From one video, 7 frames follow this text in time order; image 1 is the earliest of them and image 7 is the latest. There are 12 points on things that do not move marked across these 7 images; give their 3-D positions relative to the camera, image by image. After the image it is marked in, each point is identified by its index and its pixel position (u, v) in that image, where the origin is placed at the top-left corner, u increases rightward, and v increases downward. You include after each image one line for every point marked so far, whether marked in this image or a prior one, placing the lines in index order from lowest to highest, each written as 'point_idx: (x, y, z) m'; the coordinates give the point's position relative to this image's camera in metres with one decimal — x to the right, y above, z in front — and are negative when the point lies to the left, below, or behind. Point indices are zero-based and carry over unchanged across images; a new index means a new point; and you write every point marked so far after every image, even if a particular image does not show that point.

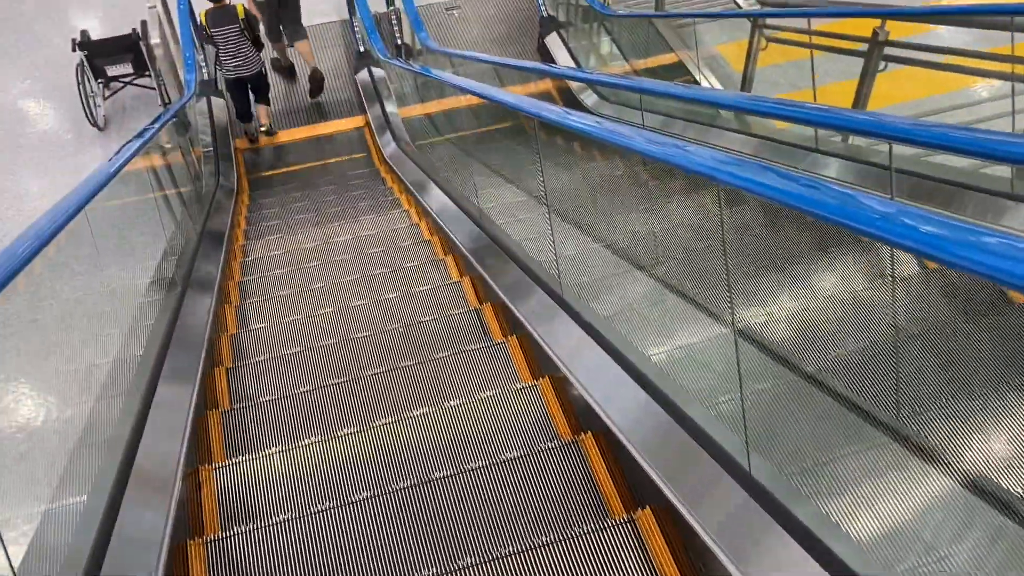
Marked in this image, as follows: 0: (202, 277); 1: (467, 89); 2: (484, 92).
0: (-1.5, +0.3, +4.8) m
1: (-0.3, +1.0, +4.7) m
2: (-0.2, +0.9, +4.4) m
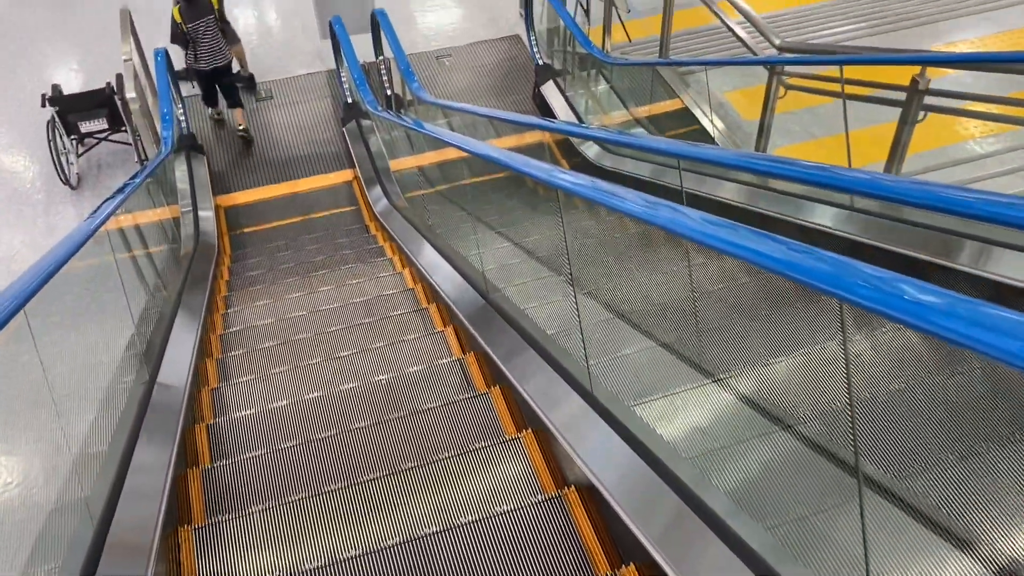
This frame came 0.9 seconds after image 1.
0: (-1.5, -0.1, +4.5) m
1: (-0.3, +0.7, +4.5) m
2: (-0.2, +0.6, +4.1) m
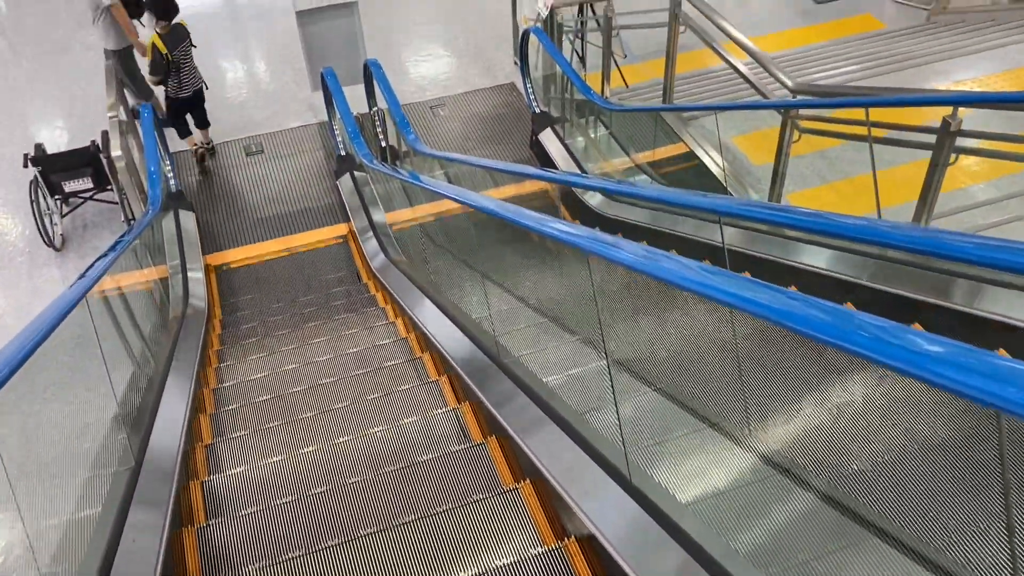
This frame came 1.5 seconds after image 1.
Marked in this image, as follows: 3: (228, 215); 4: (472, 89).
0: (-1.5, -0.4, +4.3) m
1: (-0.3, +0.4, +4.3) m
2: (-0.2, +0.4, +4.0) m
3: (-1.9, +0.5, +6.2) m
4: (-0.3, +1.4, +6.7) m
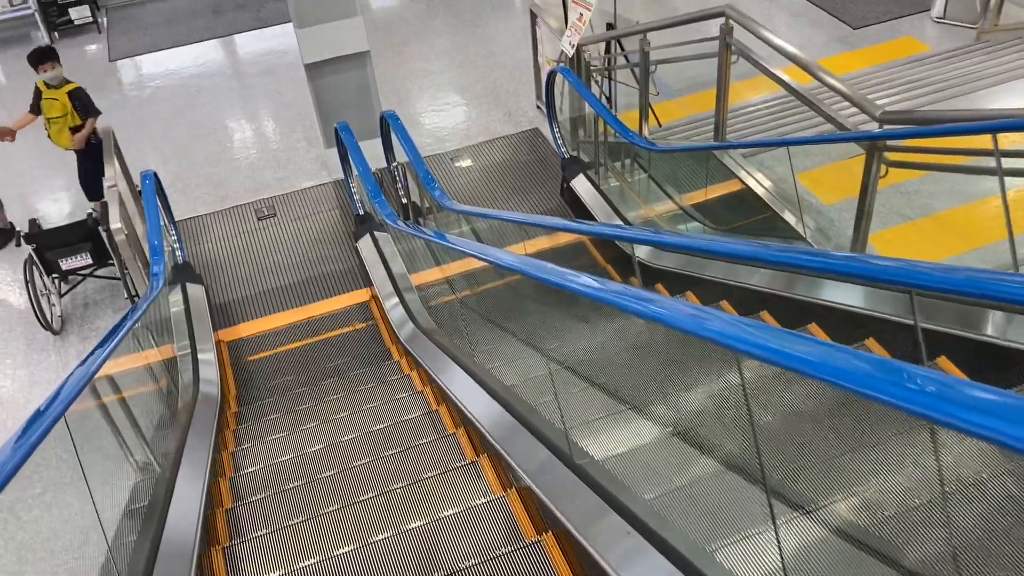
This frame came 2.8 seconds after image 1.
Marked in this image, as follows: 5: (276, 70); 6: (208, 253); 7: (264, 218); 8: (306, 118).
0: (-1.3, -0.7, +3.9) m
1: (-0.1, +0.1, +3.9) m
2: (0.0, +0.1, +3.6) m
3: (-1.7, 0.0, +5.8) m
4: (-0.1, +1.0, +6.3) m
5: (-2.1, +2.0, +8.5) m
6: (-2.0, +0.2, +6.0) m
7: (-1.7, +0.5, +6.3) m
8: (-1.7, +1.4, +7.7) m
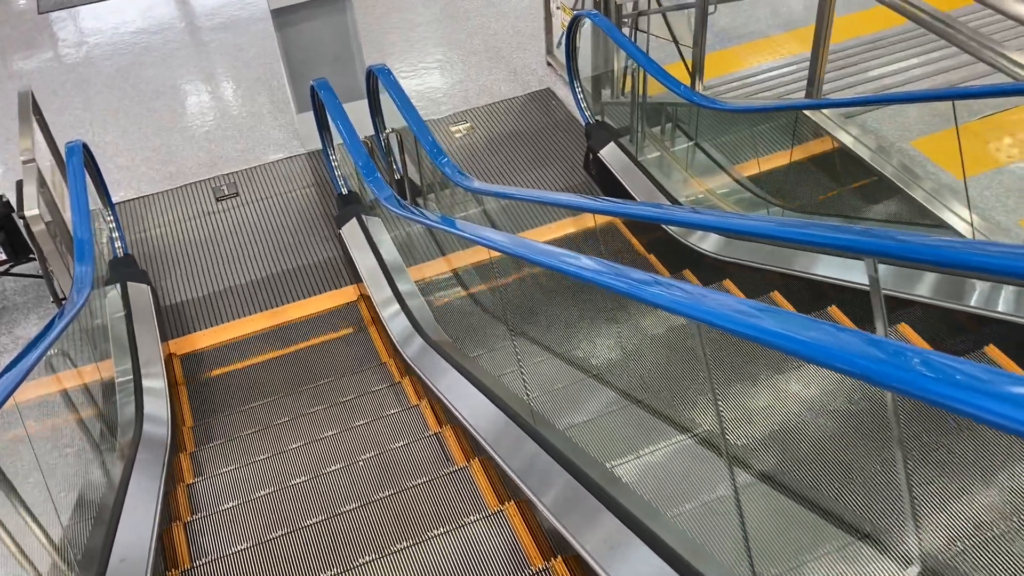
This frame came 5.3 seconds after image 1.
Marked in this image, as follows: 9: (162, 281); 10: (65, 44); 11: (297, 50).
0: (-1.2, -0.7, +3.0) m
1: (0.0, +0.1, +3.1) m
2: (+0.1, +0.1, +2.7) m
3: (-1.7, +0.1, +4.9) m
4: (-0.1, +1.1, +5.4) m
5: (-2.2, +2.1, +7.5) m
6: (-1.9, +0.2, +5.1) m
7: (-1.7, +0.5, +5.4) m
8: (-1.7, +1.5, +6.7) m
9: (-1.8, 0.0, +4.8) m
10: (-3.5, +1.9, +7.3) m
11: (-1.3, +1.4, +5.4) m
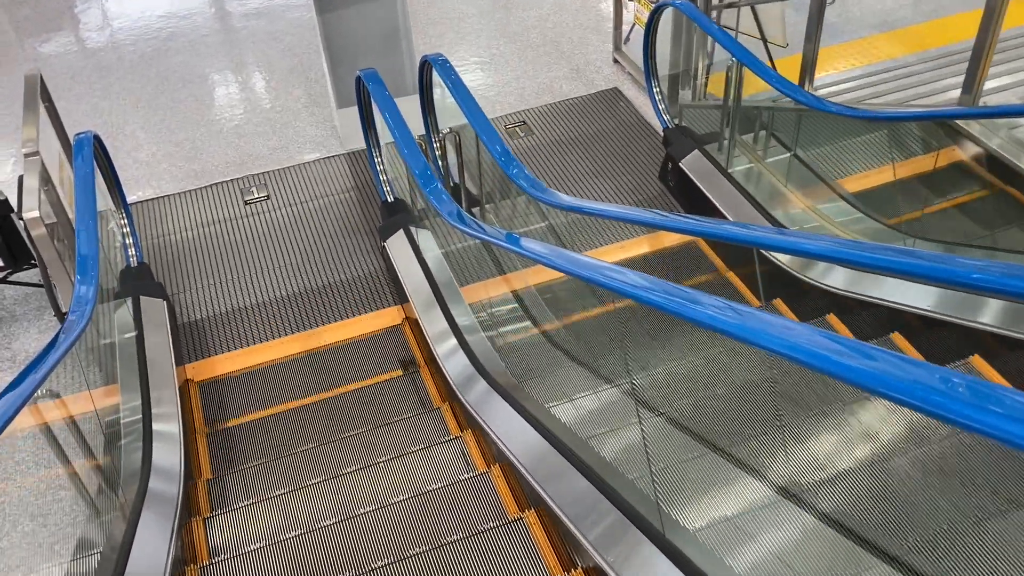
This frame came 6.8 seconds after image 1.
0: (-1.0, -0.8, +2.5) m
1: (+0.2, +0.1, +2.6) m
2: (+0.3, 0.0, +2.2) m
3: (-1.4, 0.0, +4.5) m
4: (+0.2, +1.0, +5.0) m
5: (-1.8, +2.1, +7.0) m
6: (-1.7, +0.2, +4.7) m
7: (-1.4, +0.5, +5.0) m
8: (-1.4, +1.5, +6.3) m
9: (-1.6, 0.0, +4.3) m
10: (-3.1, +1.9, +6.9) m
11: (-0.9, +1.3, +5.0) m
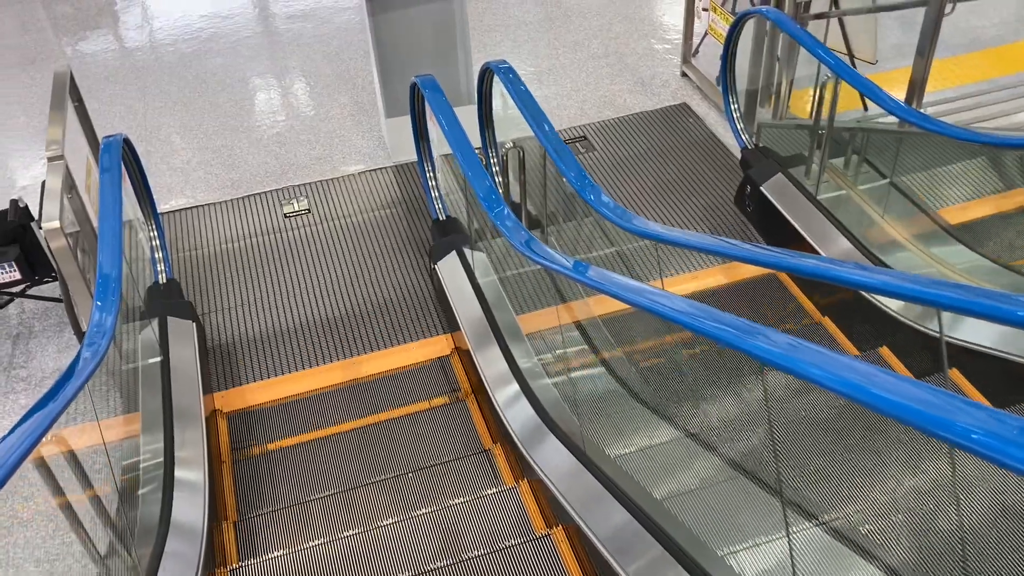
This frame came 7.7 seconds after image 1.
0: (-0.9, -0.8, +2.2) m
1: (+0.4, 0.0, +2.3) m
2: (+0.5, -0.1, +1.9) m
3: (-1.2, 0.0, +4.2) m
4: (+0.5, +0.9, +4.7) m
5: (-1.4, +2.0, +6.8) m
6: (-1.4, +0.1, +4.4) m
7: (-1.1, +0.4, +4.7) m
8: (-1.0, +1.4, +6.0) m
9: (-1.3, -0.1, +4.1) m
10: (-2.8, +1.9, +6.7) m
11: (-0.6, +1.2, +4.7) m
